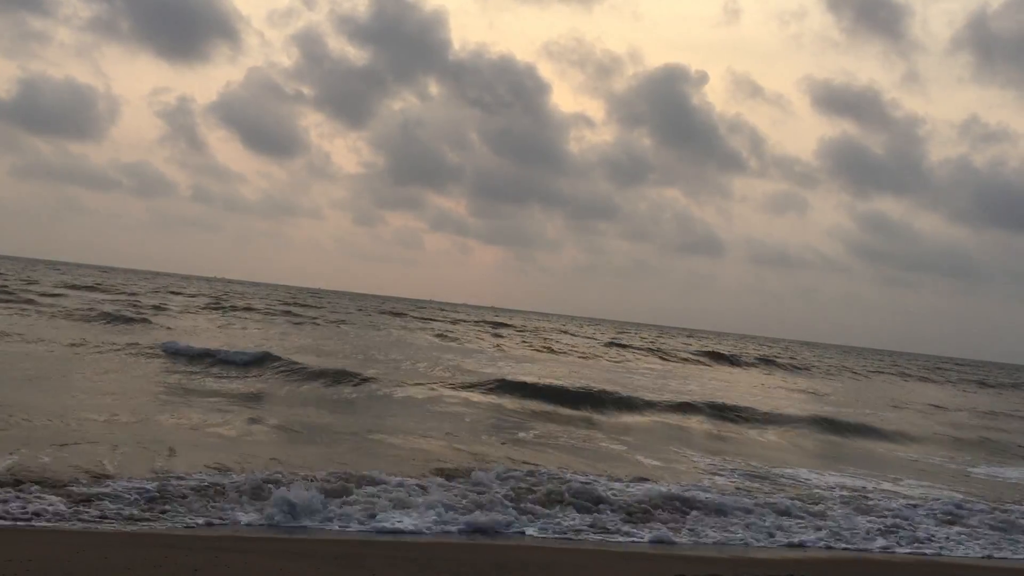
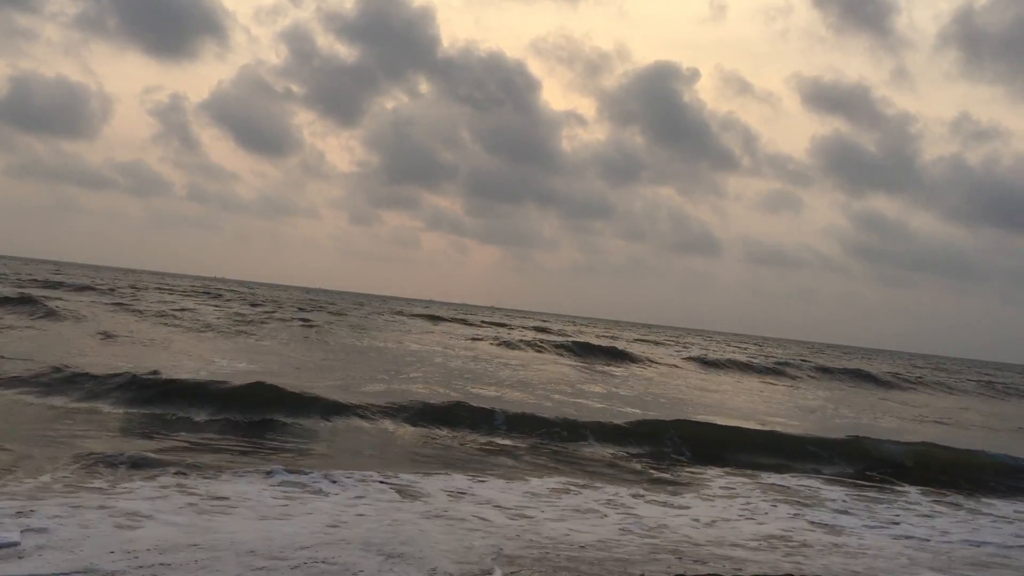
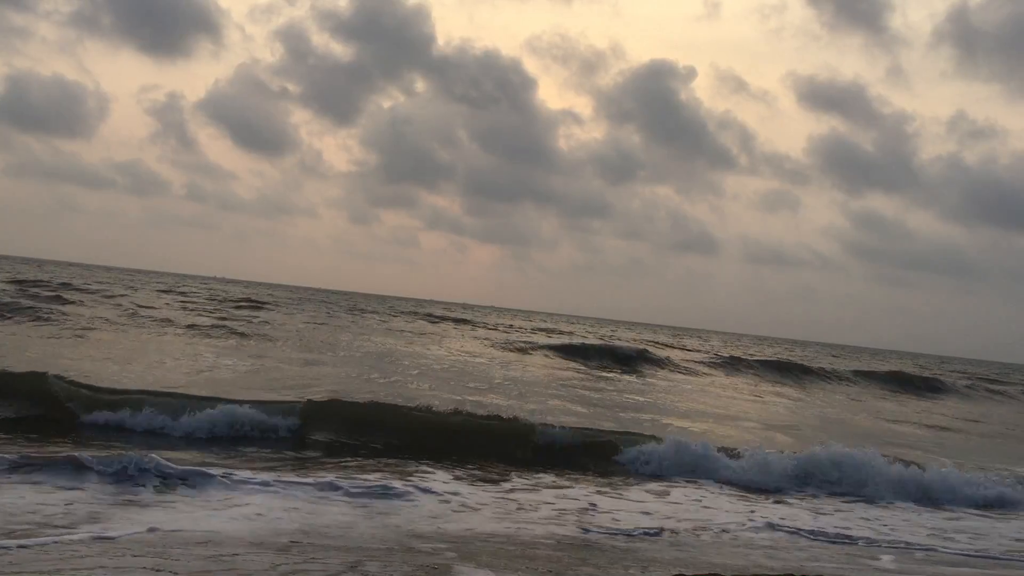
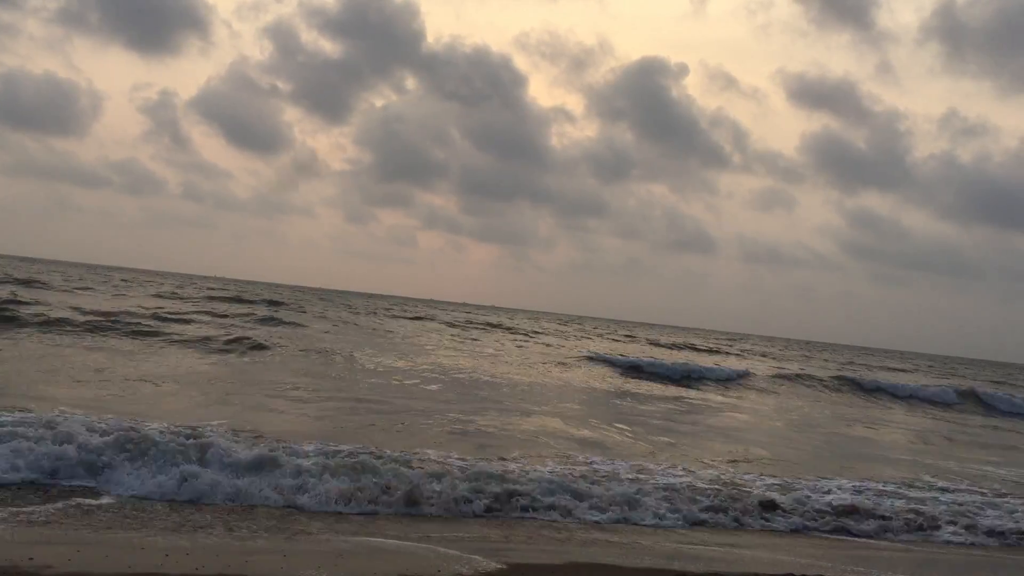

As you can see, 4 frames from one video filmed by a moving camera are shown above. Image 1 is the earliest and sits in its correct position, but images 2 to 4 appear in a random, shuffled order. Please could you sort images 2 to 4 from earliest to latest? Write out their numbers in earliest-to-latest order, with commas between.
2, 3, 4
